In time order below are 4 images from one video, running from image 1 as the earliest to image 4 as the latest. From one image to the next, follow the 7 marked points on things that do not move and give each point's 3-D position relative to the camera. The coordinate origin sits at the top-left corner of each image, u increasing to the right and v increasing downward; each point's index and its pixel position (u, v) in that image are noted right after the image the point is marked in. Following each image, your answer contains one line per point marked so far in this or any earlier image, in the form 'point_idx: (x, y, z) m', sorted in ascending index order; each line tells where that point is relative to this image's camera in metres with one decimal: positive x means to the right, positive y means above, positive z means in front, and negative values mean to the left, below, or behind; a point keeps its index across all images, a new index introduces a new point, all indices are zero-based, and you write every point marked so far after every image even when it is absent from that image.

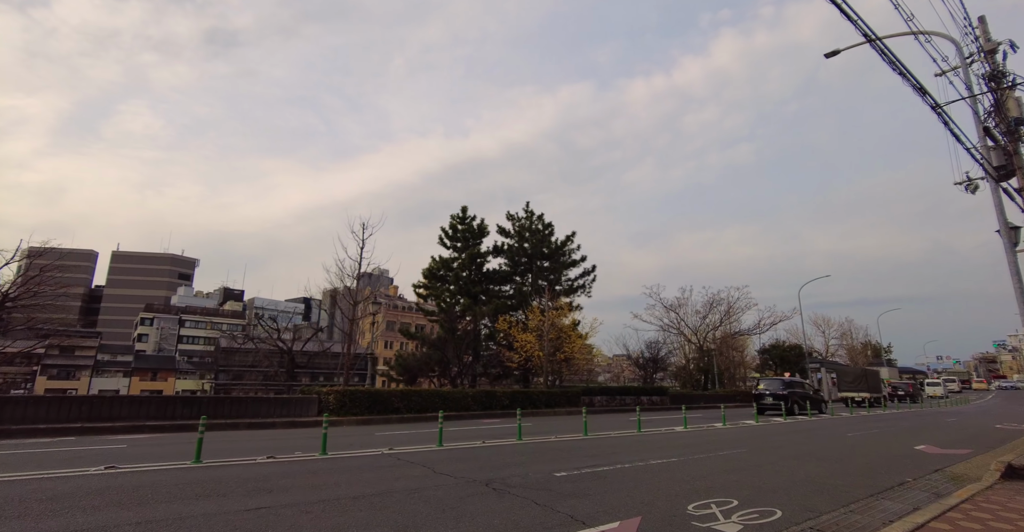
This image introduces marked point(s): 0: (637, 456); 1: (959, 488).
0: (+2.5, -3.8, +10.6) m
1: (+6.8, -3.4, +8.0) m
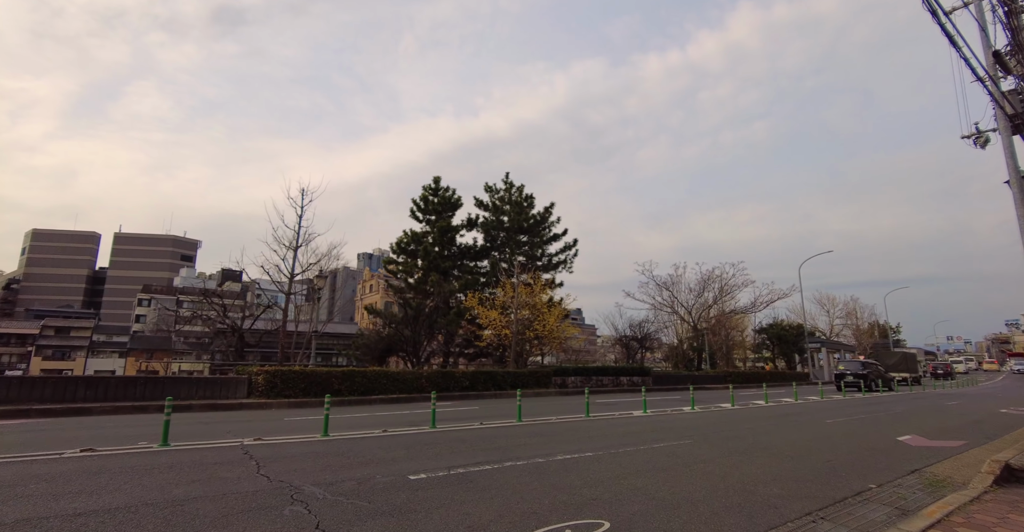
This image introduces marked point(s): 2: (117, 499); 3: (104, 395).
0: (+0.6, -3.0, +8.7) m
1: (+4.8, -2.7, +6.0) m
2: (-4.0, -2.4, +5.3) m
3: (-12.1, -3.8, +15.5) m
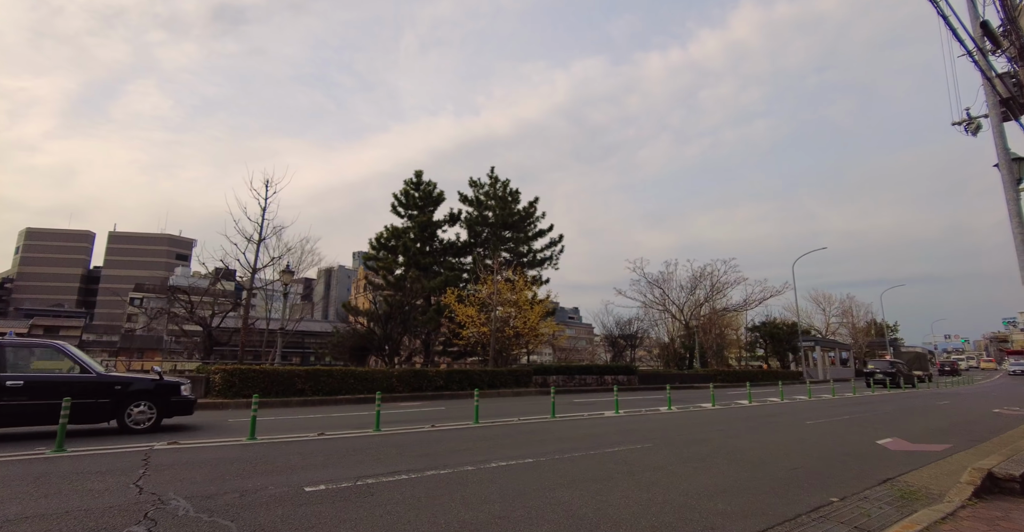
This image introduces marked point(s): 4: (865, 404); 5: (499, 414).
0: (-0.4, -2.8, +7.9) m
1: (+3.9, -2.5, +5.2) m
2: (-4.9, -2.2, +4.5) m
3: (-13.0, -3.6, +14.7) m
4: (+12.4, -4.9, +18.5) m
5: (-0.3, -3.5, +12.6) m
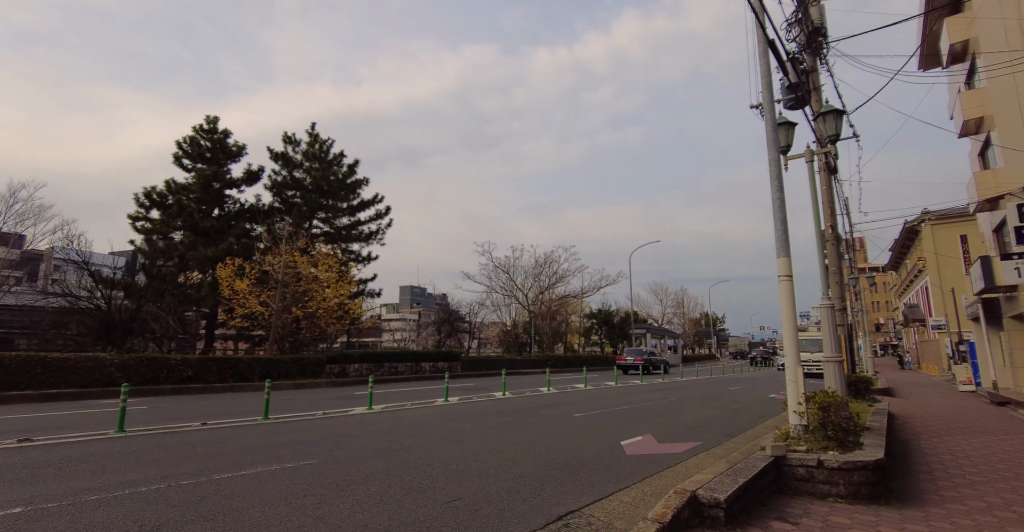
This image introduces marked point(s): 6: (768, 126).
0: (-4.7, -2.0, +4.6) m
1: (0.0, -1.9, +3.0) m
2: (-8.4, -1.3, +0.3) m
3: (-18.7, -2.1, +8.3) m
4: (+5.0, -4.3, +18.0) m
5: (-5.8, -2.6, +9.2) m
6: (+4.3, +2.3, +8.8) m
